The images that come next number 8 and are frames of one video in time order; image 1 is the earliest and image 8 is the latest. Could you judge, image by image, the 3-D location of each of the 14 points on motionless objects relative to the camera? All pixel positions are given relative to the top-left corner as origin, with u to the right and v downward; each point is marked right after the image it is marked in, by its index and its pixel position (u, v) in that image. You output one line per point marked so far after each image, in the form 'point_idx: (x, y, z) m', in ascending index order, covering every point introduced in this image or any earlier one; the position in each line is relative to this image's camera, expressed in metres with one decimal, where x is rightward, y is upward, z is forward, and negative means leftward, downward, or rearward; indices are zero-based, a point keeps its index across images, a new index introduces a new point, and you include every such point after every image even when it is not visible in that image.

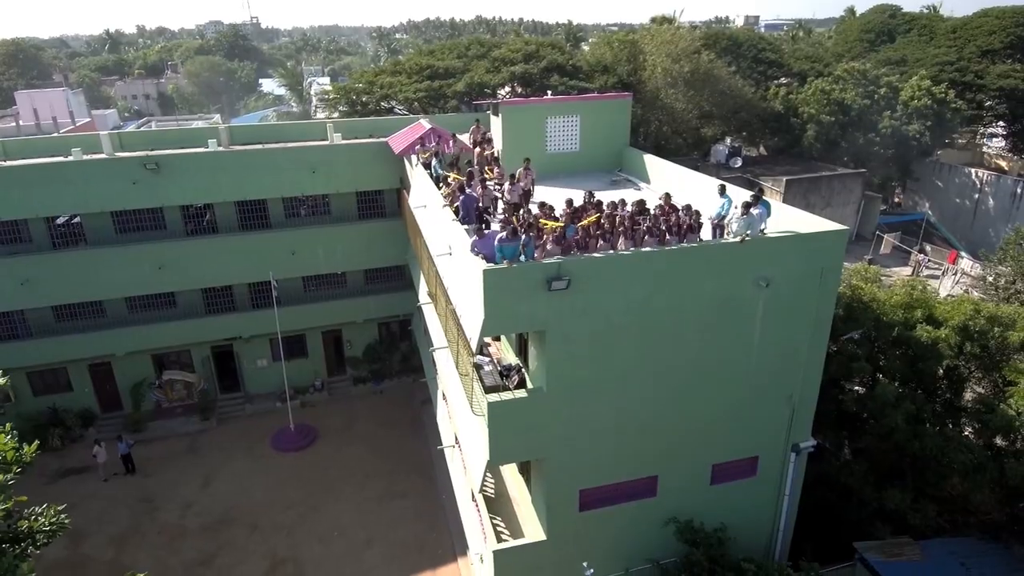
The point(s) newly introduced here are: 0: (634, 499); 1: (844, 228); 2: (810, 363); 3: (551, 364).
0: (+2.3, -4.0, +12.0) m
1: (+5.7, +1.0, +10.9) m
2: (+5.6, -1.4, +11.9) m
3: (+0.7, -1.3, +10.5) m
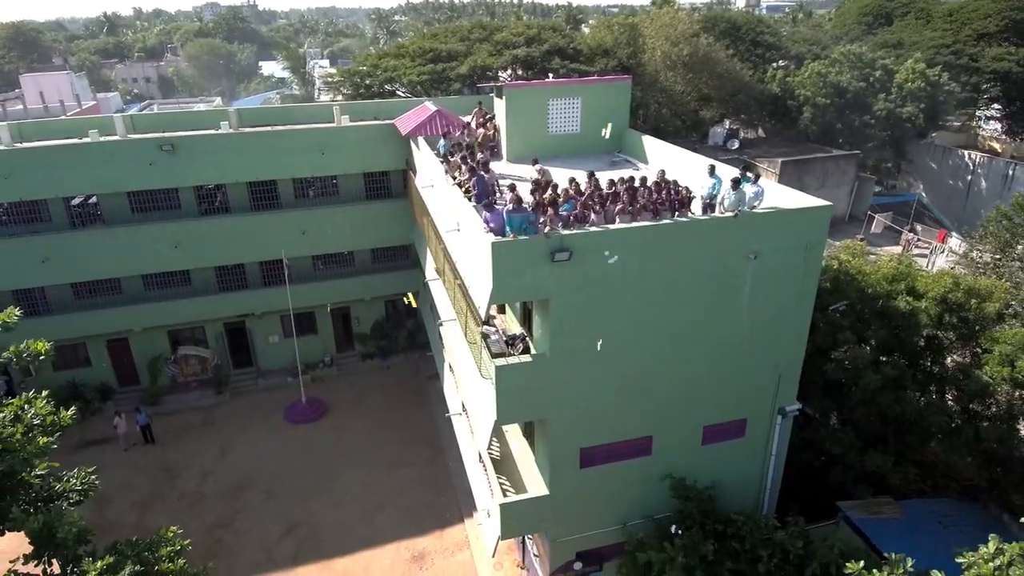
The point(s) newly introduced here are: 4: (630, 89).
0: (+2.4, -3.5, +12.8) m
1: (+5.8, +1.5, +11.6) m
2: (+5.7, -0.9, +12.7) m
3: (+0.8, -0.8, +11.3) m
4: (+3.5, +6.0, +19.0) m
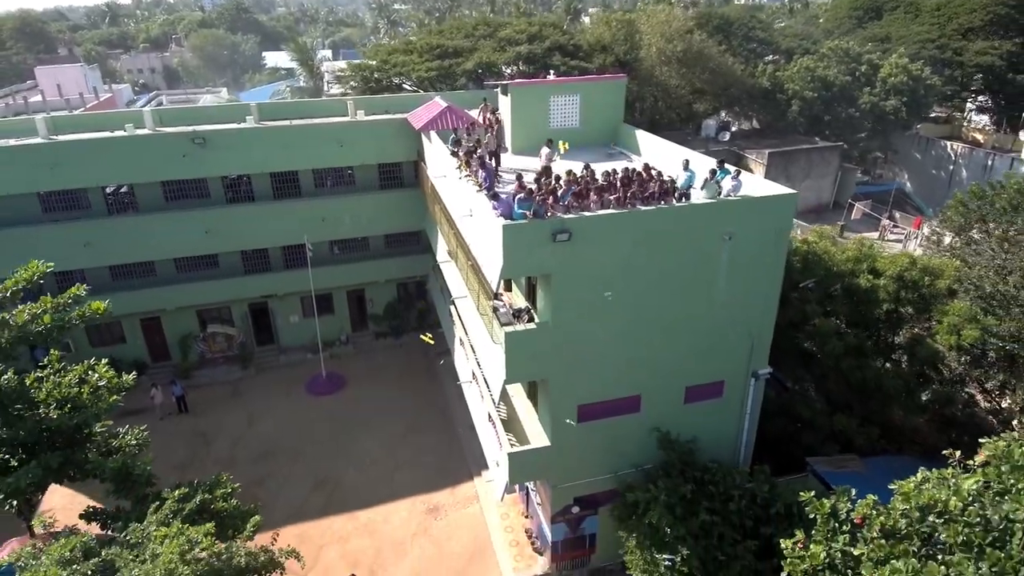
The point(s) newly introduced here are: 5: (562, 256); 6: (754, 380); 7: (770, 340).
0: (+2.5, -3.0, +14.7) m
1: (+6.0, +2.0, +13.4) m
2: (+5.9, -0.4, +14.5) m
3: (+0.9, -0.3, +13.1) m
4: (+3.7, +6.6, +20.7) m
5: (+1.0, +0.6, +12.7) m
6: (+5.8, -2.2, +15.2) m
7: (+6.2, -1.2, +15.0) m
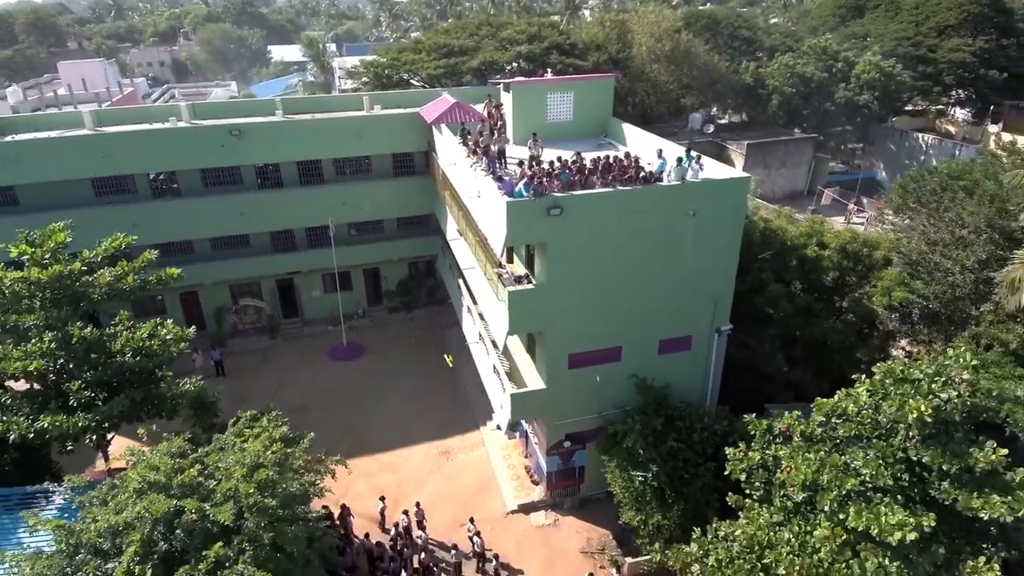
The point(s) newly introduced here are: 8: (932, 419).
0: (+2.6, -2.1, +17.5) m
1: (+6.0, +2.9, +16.1) m
2: (+5.9, +0.5, +17.3) m
3: (+1.0, +0.5, +15.9) m
4: (+3.7, +7.5, +23.3) m
5: (+1.1, +1.5, +15.5) m
6: (+5.9, -1.4, +18.0) m
7: (+6.2, -0.4, +17.8) m
8: (+7.3, -2.2, +11.0) m
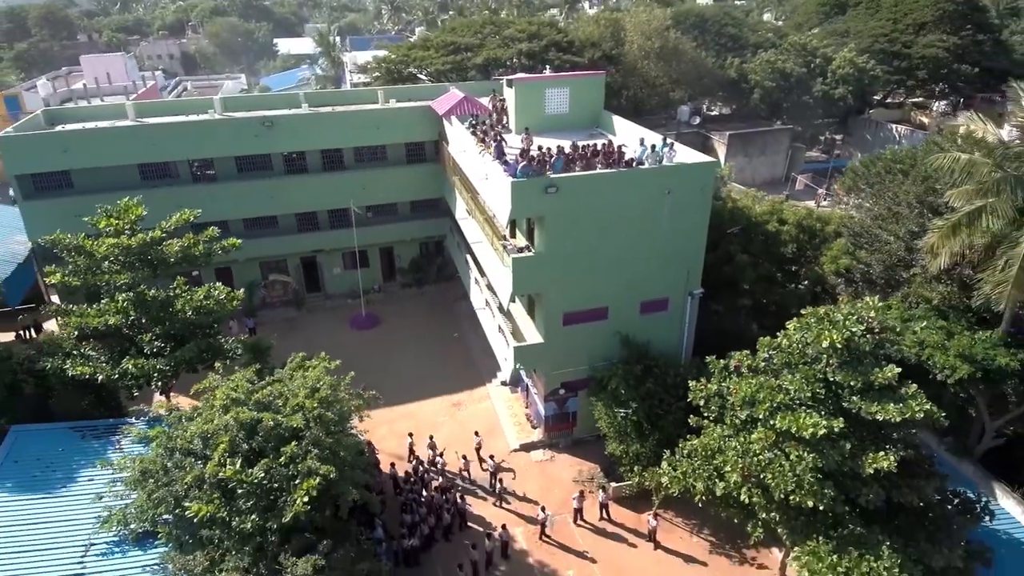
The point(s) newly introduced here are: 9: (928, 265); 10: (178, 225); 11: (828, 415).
0: (+2.7, -1.1, +20.5) m
1: (+6.1, +3.9, +19.1) m
2: (+6.0, +1.5, +20.3) m
3: (+1.0, +1.5, +18.8) m
4: (+3.8, +8.6, +26.2) m
5: (+1.2, +2.5, +18.4) m
6: (+6.0, -0.3, +21.0) m
7: (+6.3, +0.7, +20.8) m
8: (+7.4, -1.3, +14.0) m
9: (+12.0, +0.7, +18.1) m
10: (-10.5, +2.0, +19.8) m
11: (+6.8, -2.7, +13.7) m
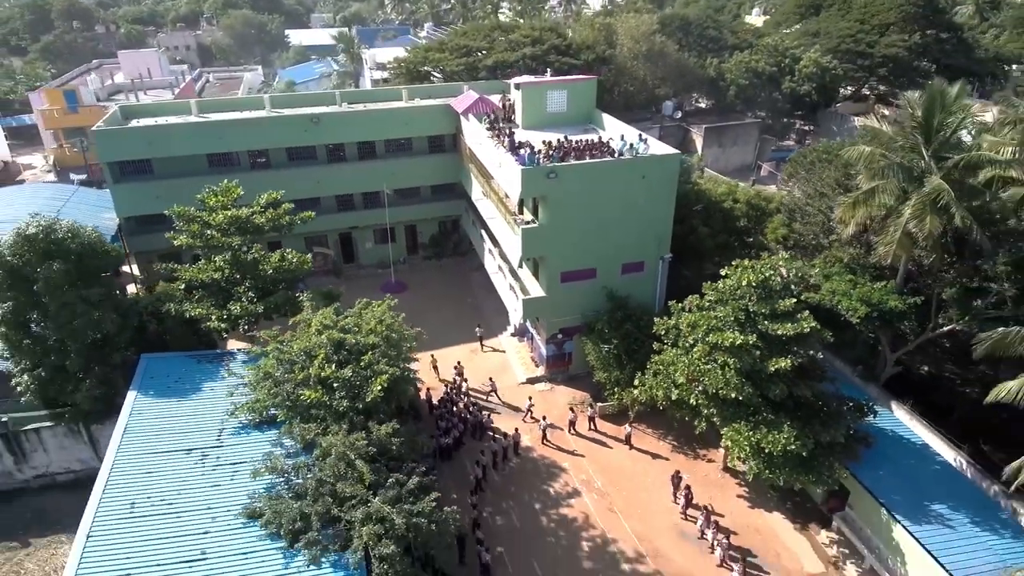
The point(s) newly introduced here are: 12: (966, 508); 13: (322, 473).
0: (+3.0, +0.4, +26.0) m
1: (+6.5, +5.3, +24.5) m
2: (+6.4, +3.0, +25.8) m
3: (+1.4, +3.0, +24.3) m
4: (+4.2, +10.2, +31.6) m
5: (+1.5, +3.9, +23.9) m
6: (+6.3, +1.1, +26.5) m
7: (+6.7, +2.1, +26.3) m
8: (+7.8, 0.0, +19.5) m
9: (+12.3, +2.1, +23.6) m
10: (-10.1, +3.4, +25.2) m
11: (+7.2, -1.4, +19.2) m
12: (+13.7, -6.6, +19.0) m
13: (-5.0, -4.9, +16.7) m
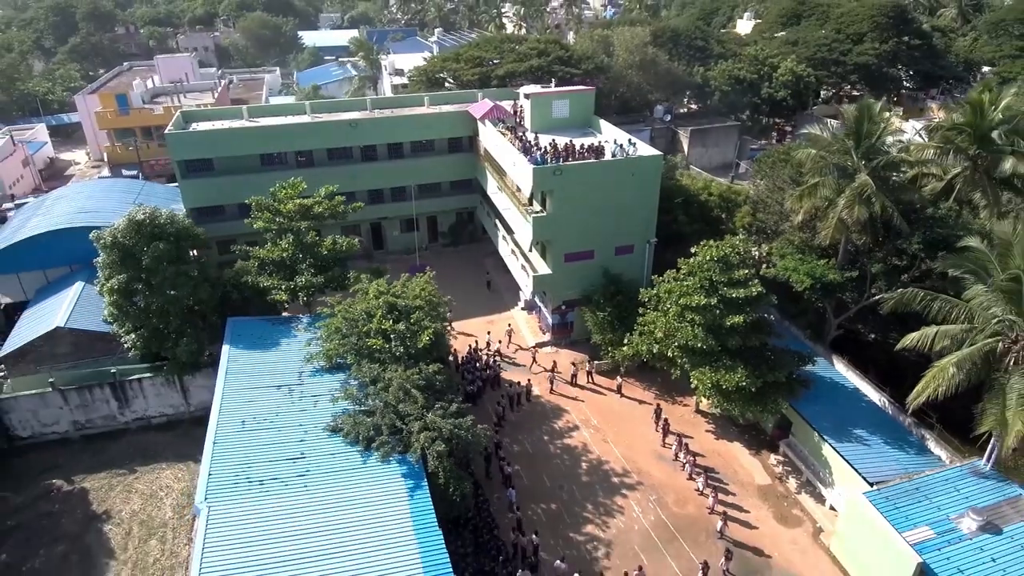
0: (+3.6, +1.4, +31.5) m
1: (+7.1, +6.4, +29.9) m
2: (+7.0, +4.1, +31.2) m
3: (+2.0, +4.0, +29.7) m
4: (+4.8, +11.3, +36.9) m
5: (+2.1, +5.0, +29.3) m
6: (+6.9, +2.2, +31.9) m
7: (+7.3, +3.2, +31.7) m
8: (+8.4, +1.1, +25.0) m
9: (+12.9, +3.1, +29.0) m
10: (-9.5, +4.5, +30.6) m
11: (+7.8, -0.3, +24.7) m
12: (+14.3, -5.6, +24.5) m
13: (-4.4, -3.8, +22.2) m
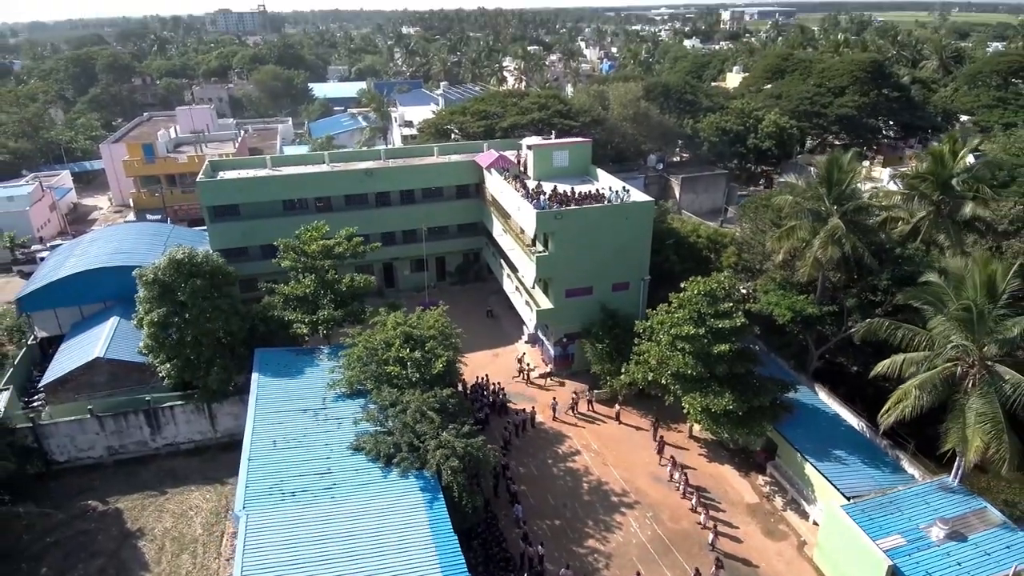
0: (+3.9, -0.4, +34.0) m
1: (+7.3, +4.6, +32.8) m
2: (+7.3, +2.2, +33.9) m
3: (+2.3, +2.3, +32.5) m
4: (+5.0, +9.1, +40.1) m
5: (+2.4, +3.2, +32.1) m
6: (+7.2, +0.3, +34.5) m
7: (+7.5, +1.3, +34.4) m
8: (+8.7, -0.3, +27.5) m
9: (+13.2, +1.5, +31.7) m
10: (-9.3, +2.7, +33.4) m
11: (+8.1, -1.7, +27.1) m
12: (+14.6, -6.9, +26.6) m
13: (-4.1, -5.0, +24.4) m
